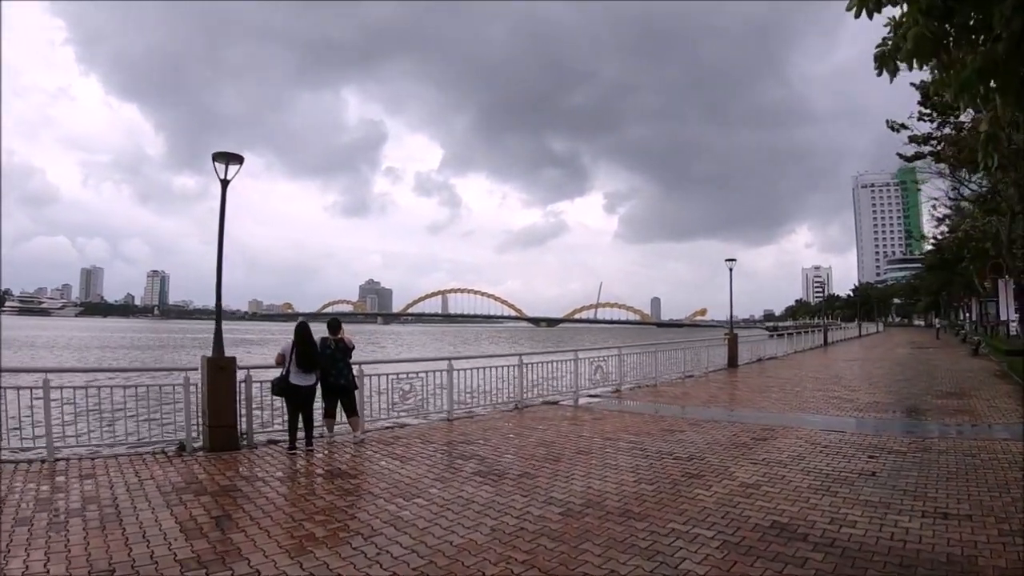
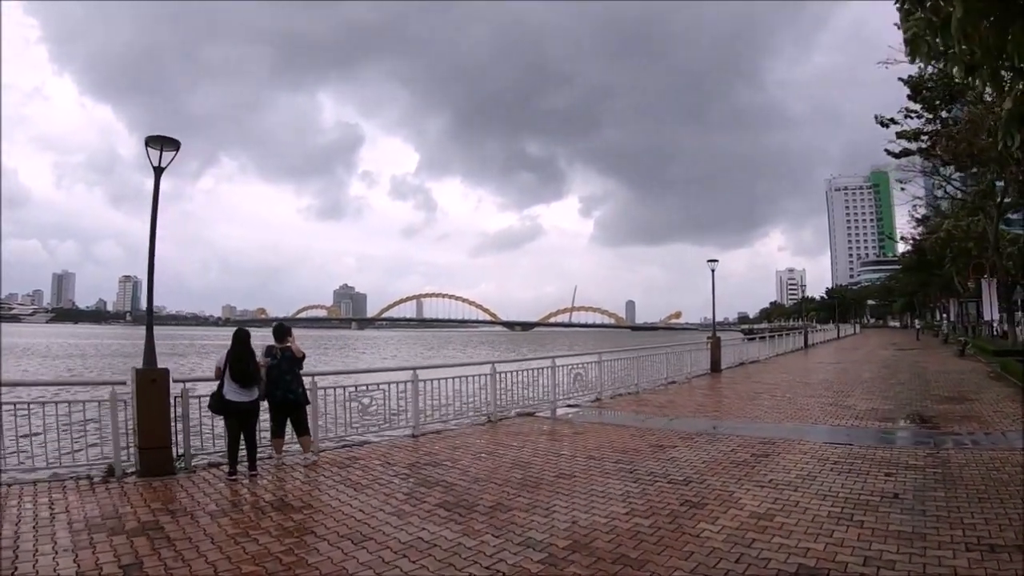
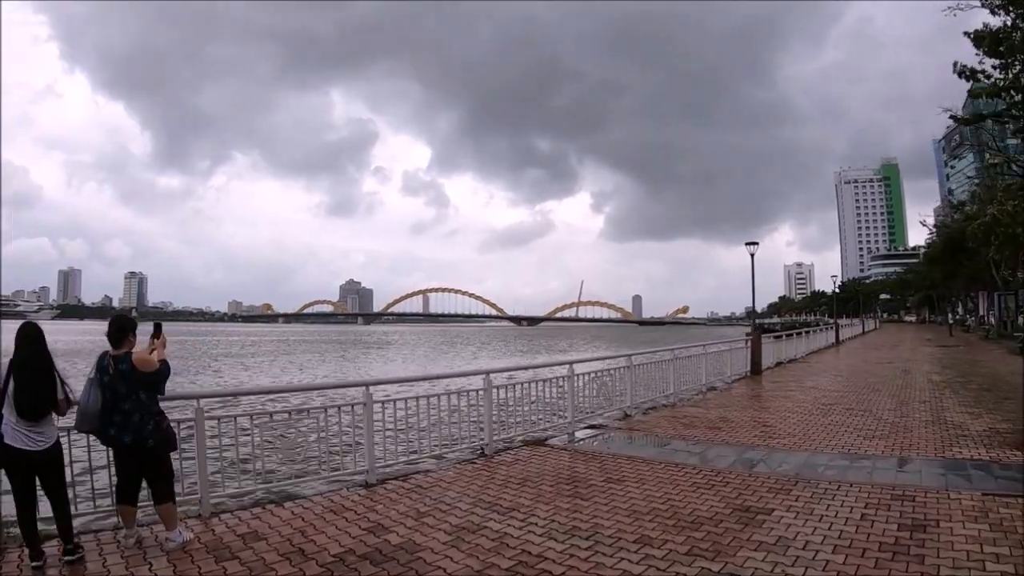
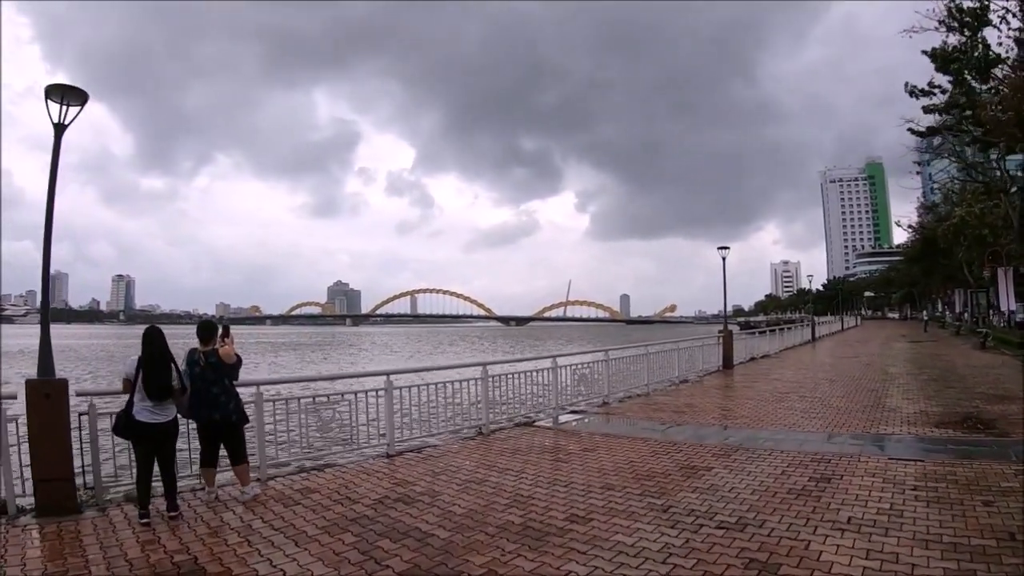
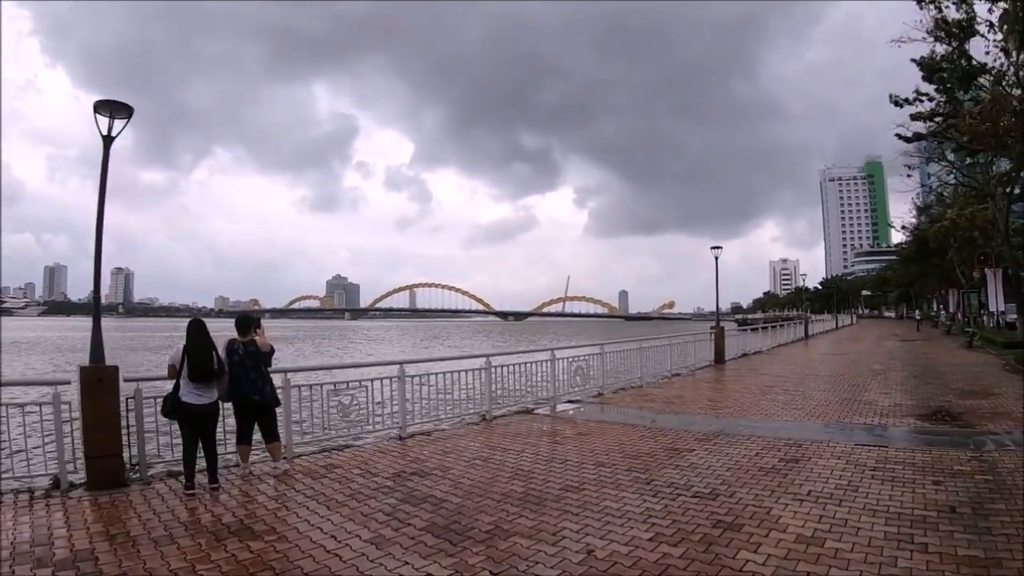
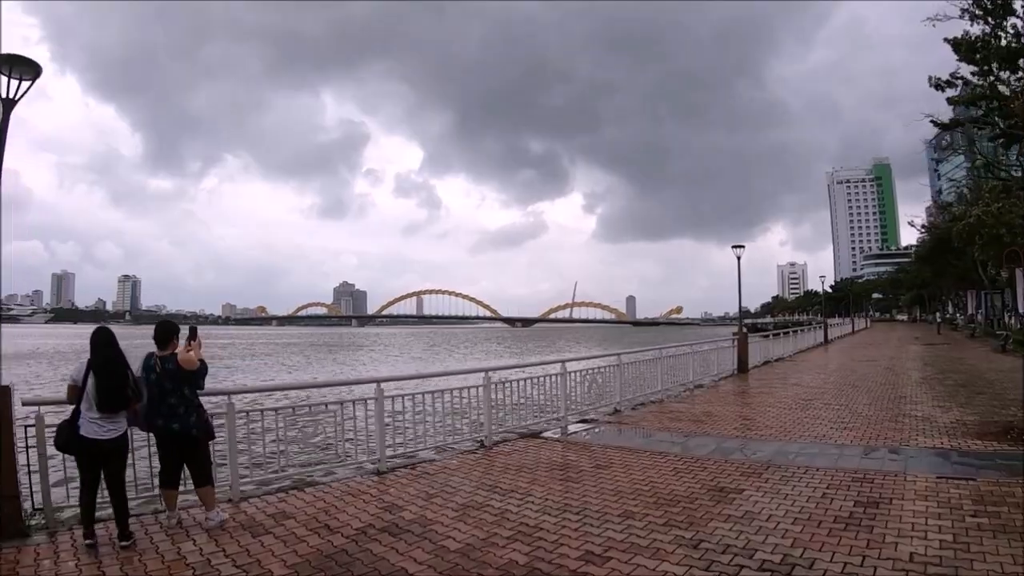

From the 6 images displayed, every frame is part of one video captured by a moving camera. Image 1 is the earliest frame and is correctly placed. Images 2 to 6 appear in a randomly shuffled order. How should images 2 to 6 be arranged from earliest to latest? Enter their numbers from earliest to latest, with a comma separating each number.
2, 5, 4, 6, 3
